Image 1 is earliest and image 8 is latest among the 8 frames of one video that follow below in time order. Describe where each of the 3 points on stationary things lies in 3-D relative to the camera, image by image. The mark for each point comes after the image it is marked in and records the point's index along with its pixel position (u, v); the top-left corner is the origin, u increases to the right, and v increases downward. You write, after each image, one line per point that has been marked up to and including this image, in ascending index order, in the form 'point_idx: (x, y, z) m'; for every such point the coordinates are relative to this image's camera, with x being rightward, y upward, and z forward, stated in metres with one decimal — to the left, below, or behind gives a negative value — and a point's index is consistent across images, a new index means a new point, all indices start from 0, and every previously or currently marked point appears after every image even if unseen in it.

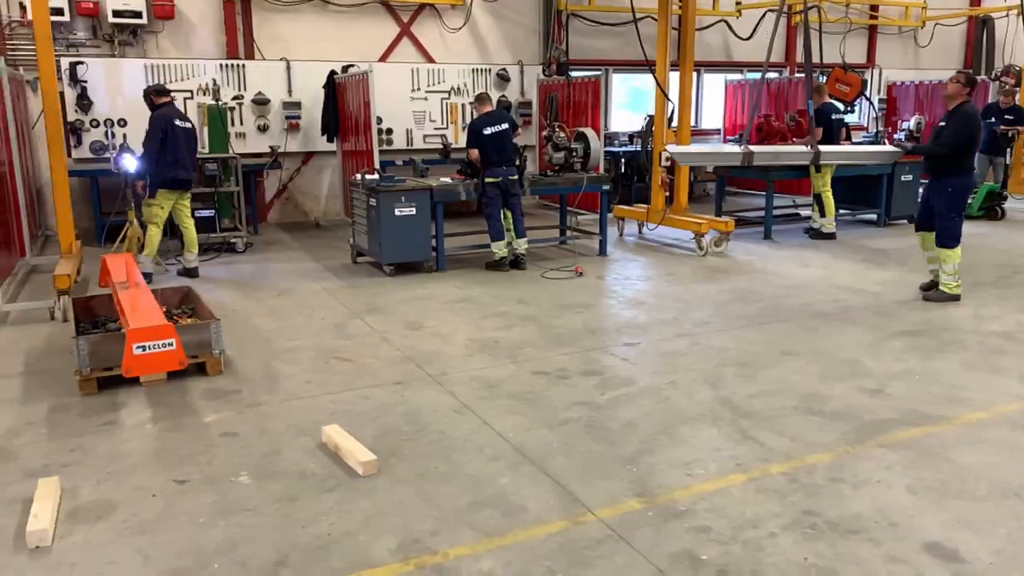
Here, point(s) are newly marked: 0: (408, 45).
0: (-1.2, +2.7, +9.0) m
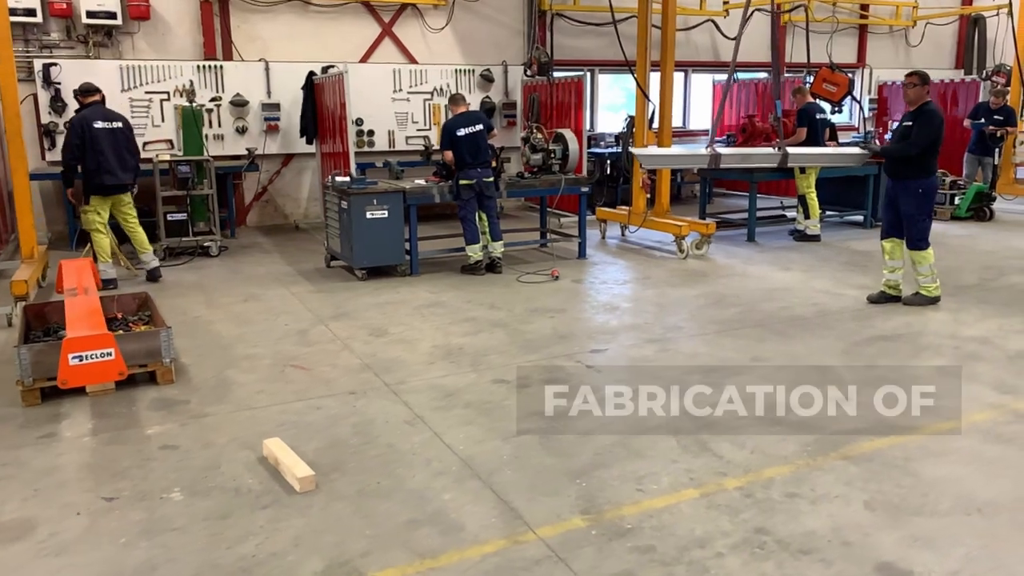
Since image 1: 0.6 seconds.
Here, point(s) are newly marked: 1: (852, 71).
0: (-1.4, +2.7, +8.9) m
1: (+5.2, +3.3, +12.1) m
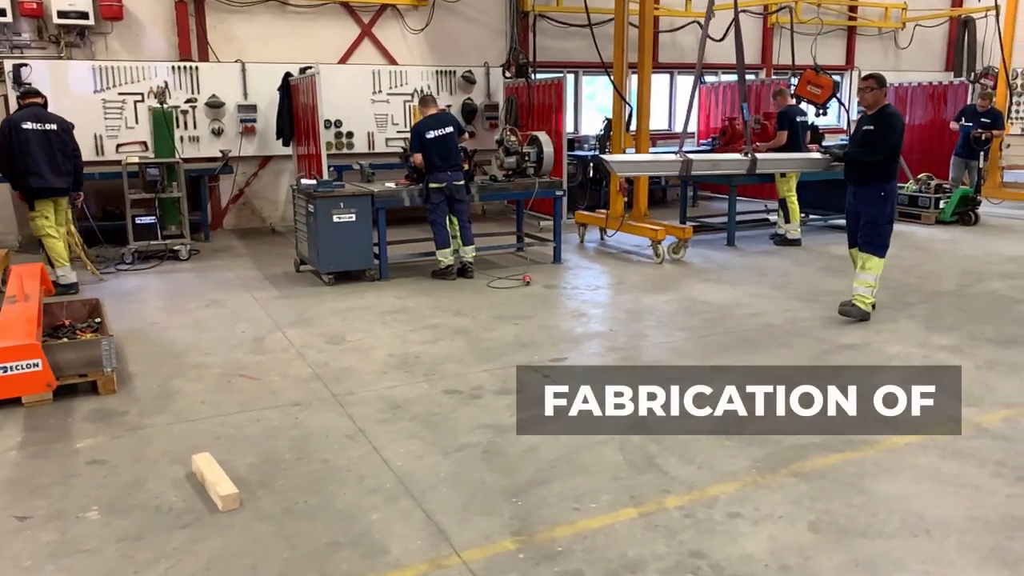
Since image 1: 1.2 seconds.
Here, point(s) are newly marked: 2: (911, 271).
0: (-1.6, +2.7, +8.8) m
1: (+5.0, +3.3, +12.0) m
2: (+3.0, +0.1, +6.0) m
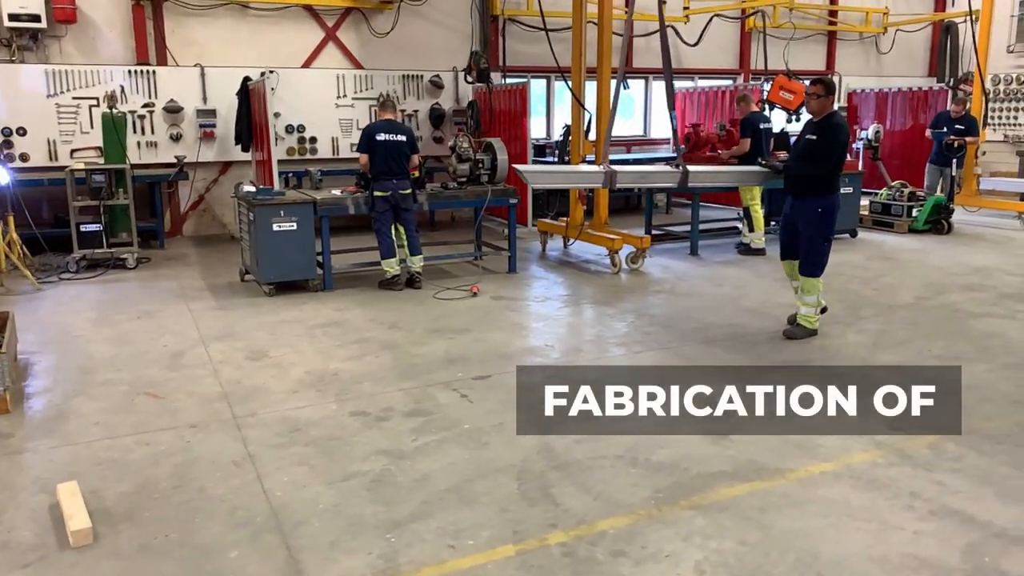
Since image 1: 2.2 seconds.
0: (-1.9, +2.6, +8.7) m
1: (+4.6, +3.1, +11.9) m
2: (+2.6, 0.0, +5.8) m
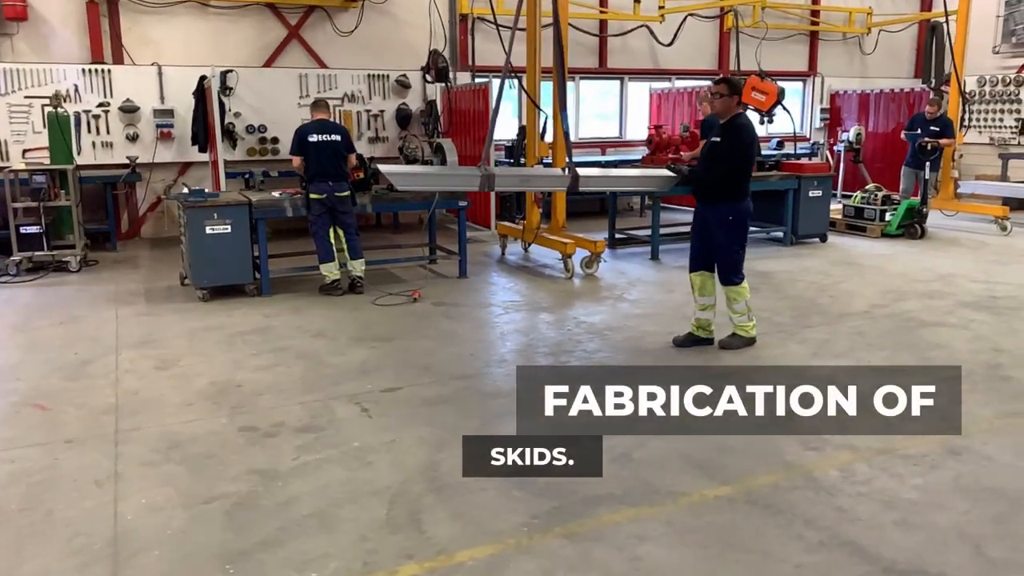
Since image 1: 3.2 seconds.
0: (-2.3, +2.5, +8.5) m
1: (+4.3, +3.1, +11.7) m
2: (+2.2, 0.0, +5.6) m
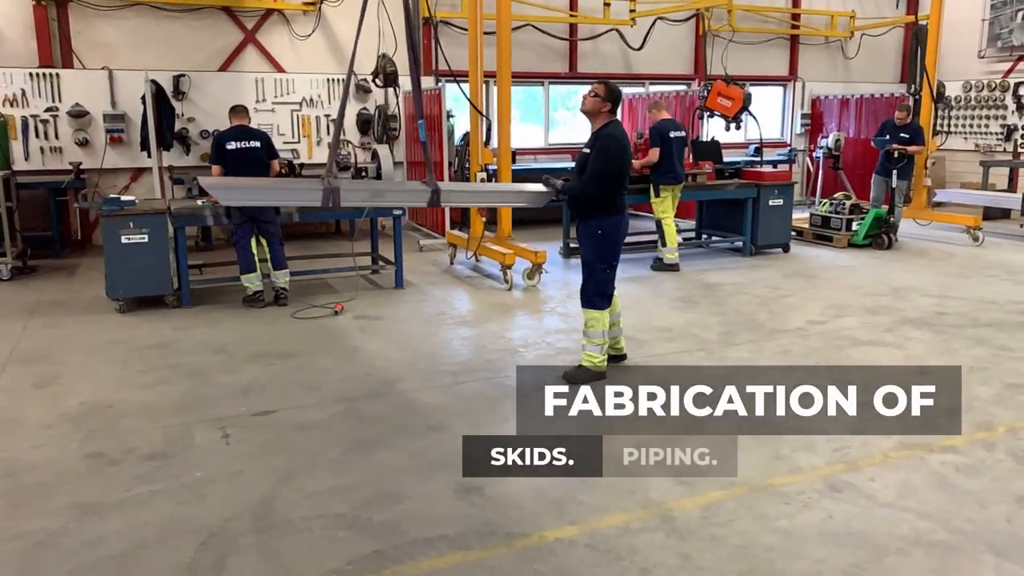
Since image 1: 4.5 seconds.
0: (-2.7, +2.5, +8.4) m
1: (+3.9, +2.9, +11.5) m
2: (+1.7, -0.1, +5.4) m
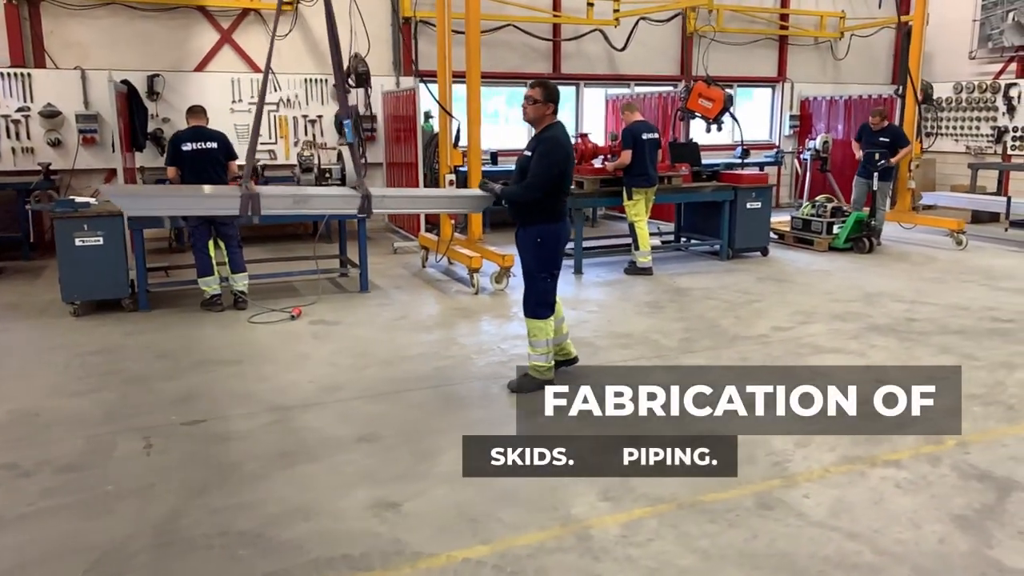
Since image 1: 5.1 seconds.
0: (-2.9, +2.4, +8.3) m
1: (+3.7, +2.9, +11.4) m
2: (+1.5, -0.1, +5.3) m
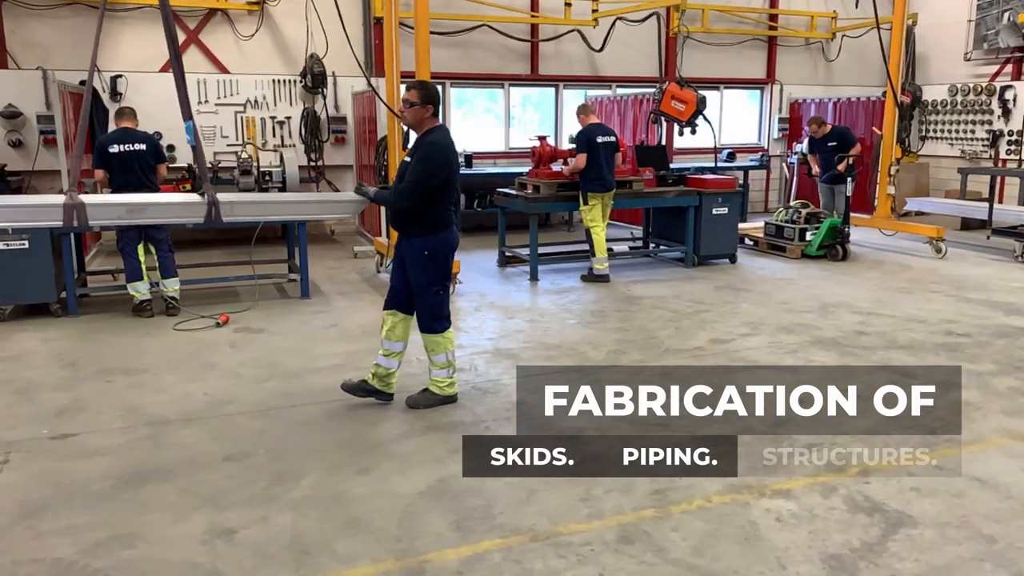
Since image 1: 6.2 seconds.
0: (-3.3, +2.4, +8.2) m
1: (+3.4, +2.8, +11.1) m
2: (+1.1, -0.2, +5.1) m
